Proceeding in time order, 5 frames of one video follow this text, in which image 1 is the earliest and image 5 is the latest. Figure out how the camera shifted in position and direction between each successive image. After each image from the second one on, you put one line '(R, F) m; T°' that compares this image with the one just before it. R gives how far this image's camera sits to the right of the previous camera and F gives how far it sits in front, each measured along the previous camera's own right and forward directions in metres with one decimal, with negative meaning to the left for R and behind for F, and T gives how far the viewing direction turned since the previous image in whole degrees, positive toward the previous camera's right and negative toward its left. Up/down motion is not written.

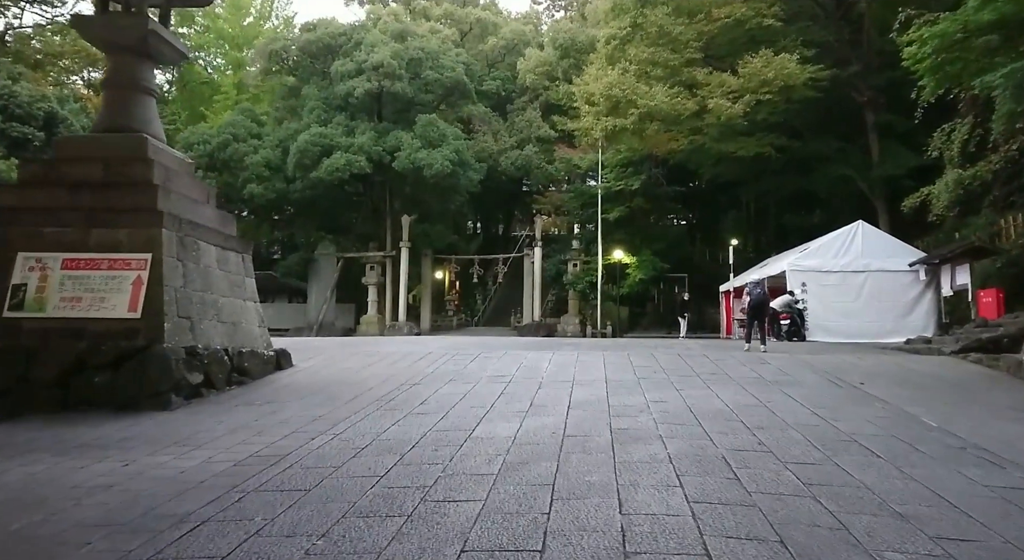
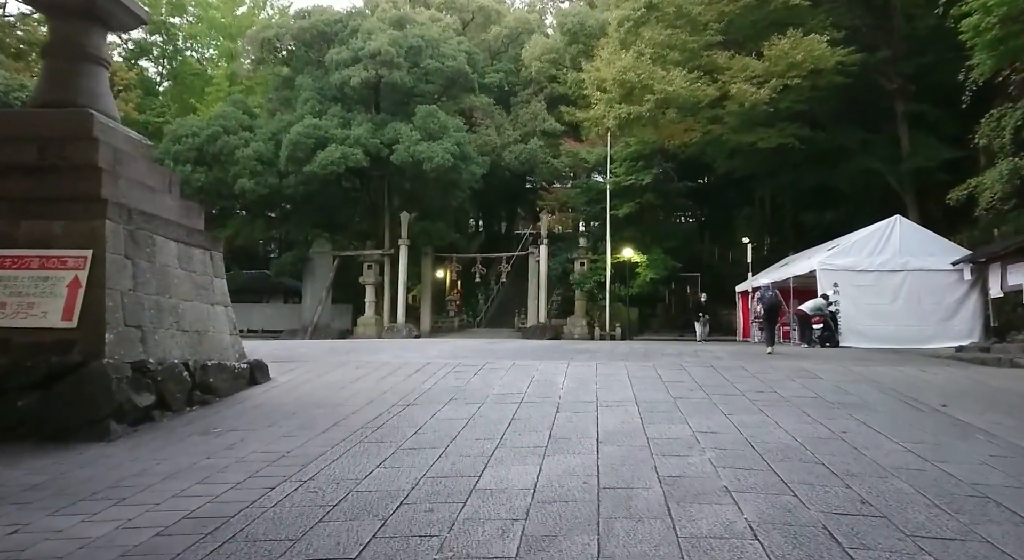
(-0.1, +1.2) m; 0°
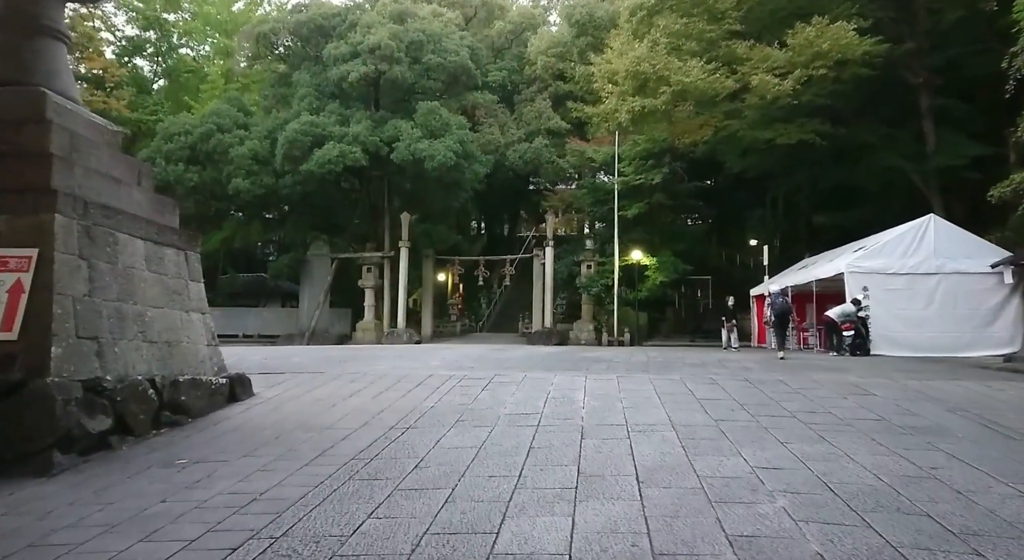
(-0.1, +0.9) m; 0°
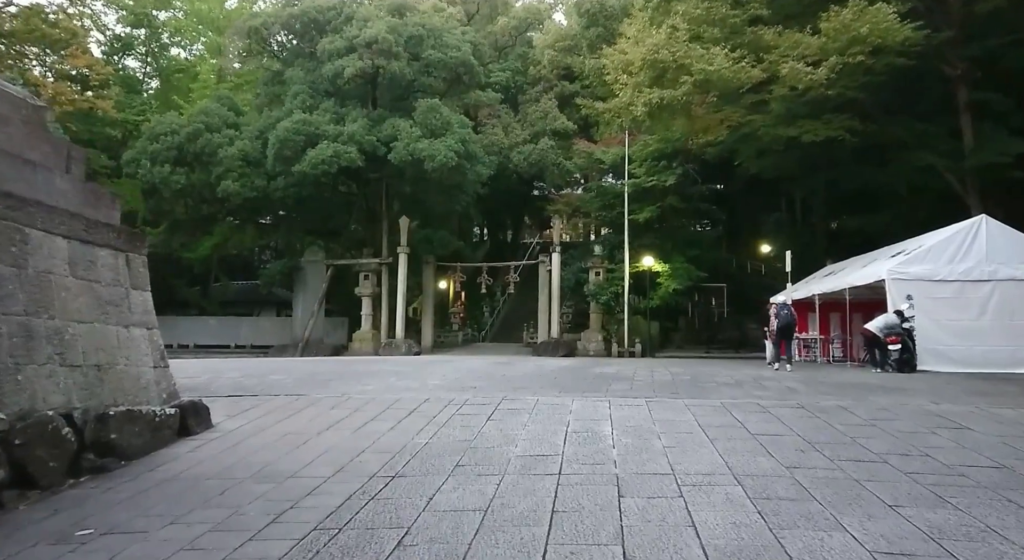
(-0.1, +1.2) m; 0°
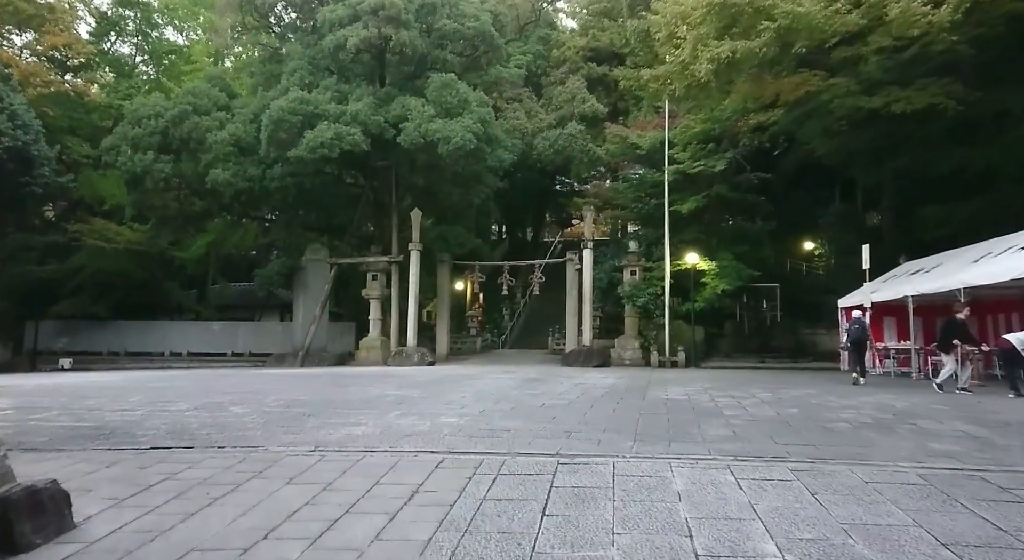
(-0.3, +2.6) m; -1°
